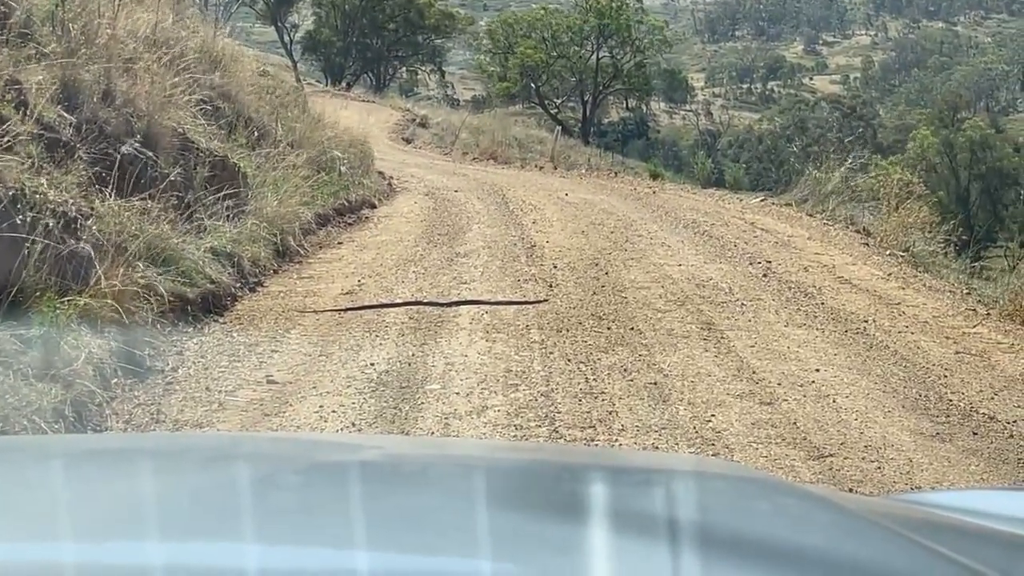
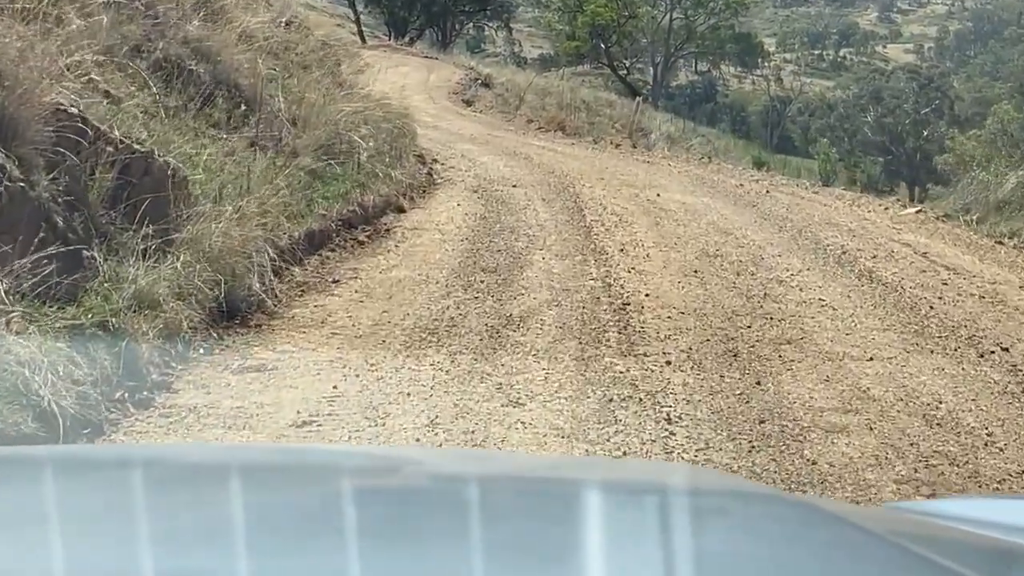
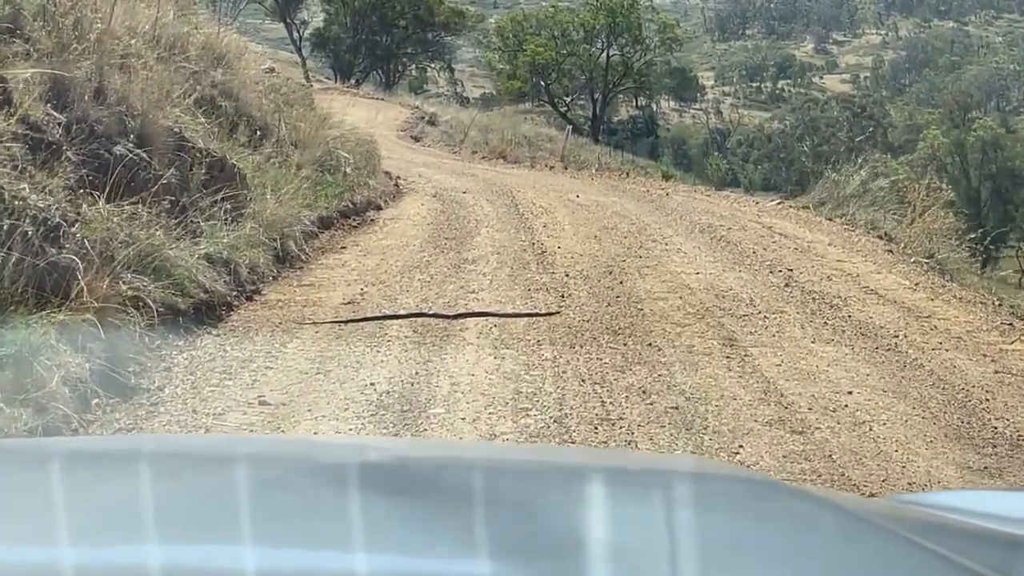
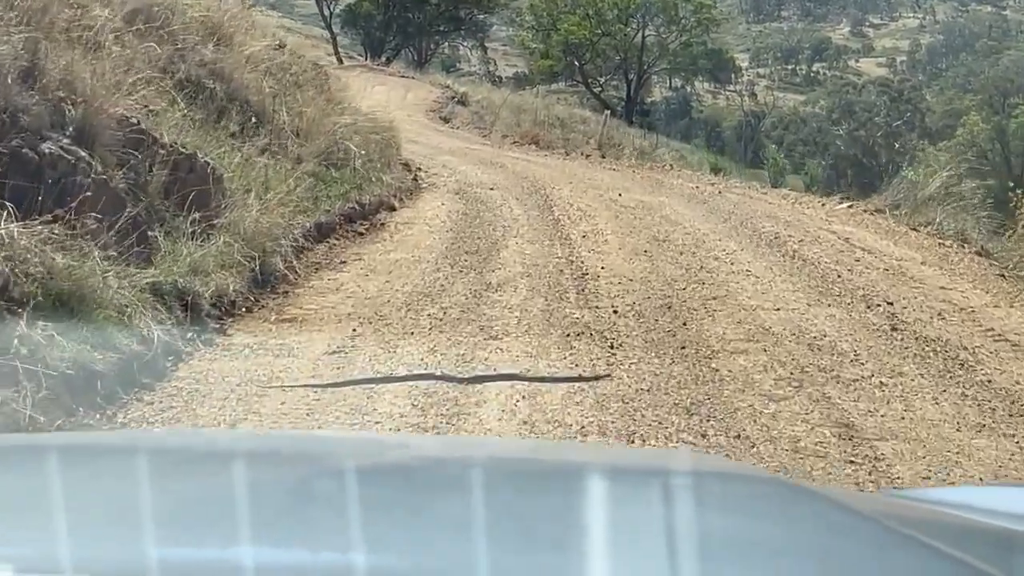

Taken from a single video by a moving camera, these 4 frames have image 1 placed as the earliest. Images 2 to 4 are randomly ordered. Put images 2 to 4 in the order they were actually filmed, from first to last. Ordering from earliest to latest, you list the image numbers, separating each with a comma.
3, 4, 2
